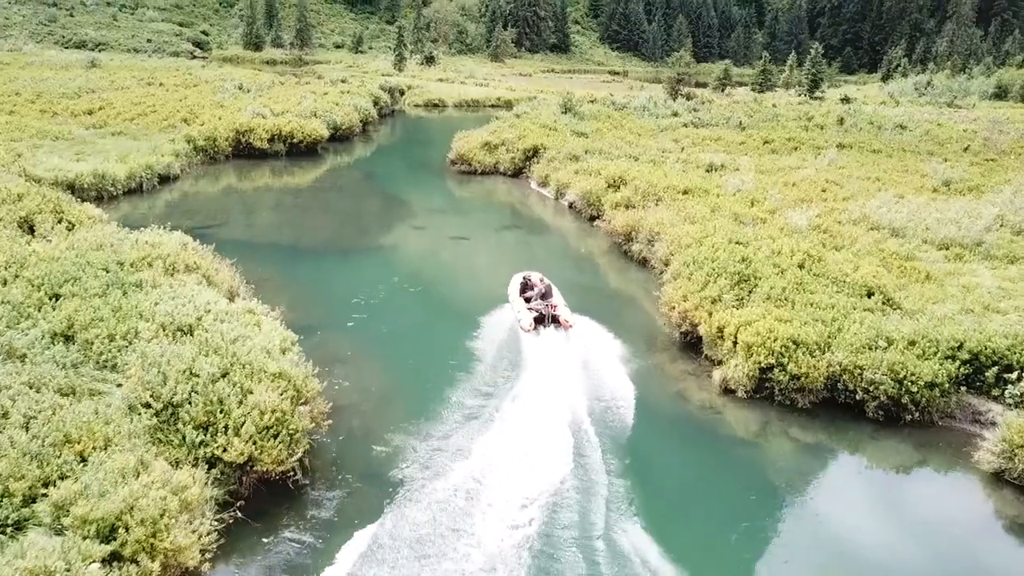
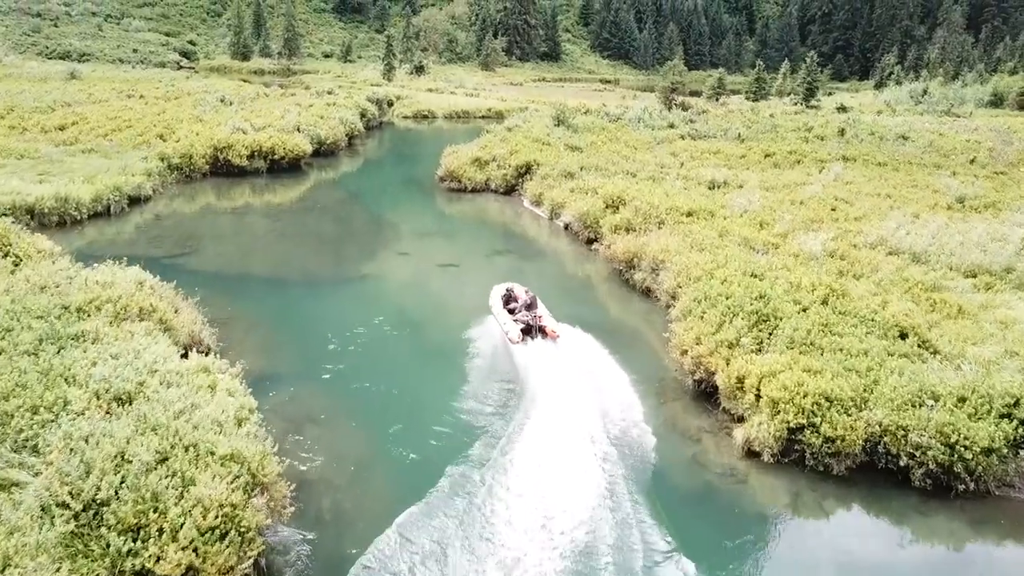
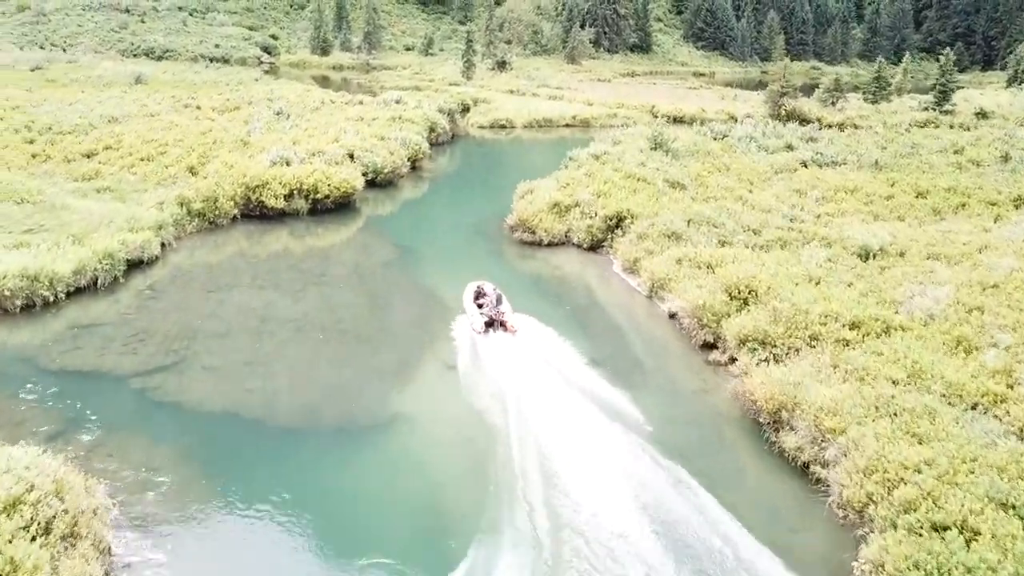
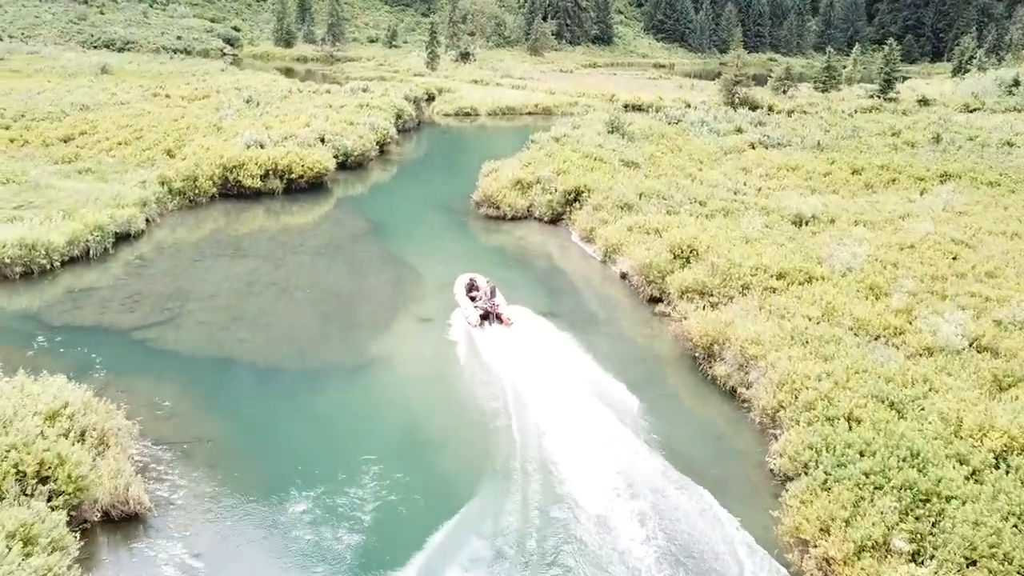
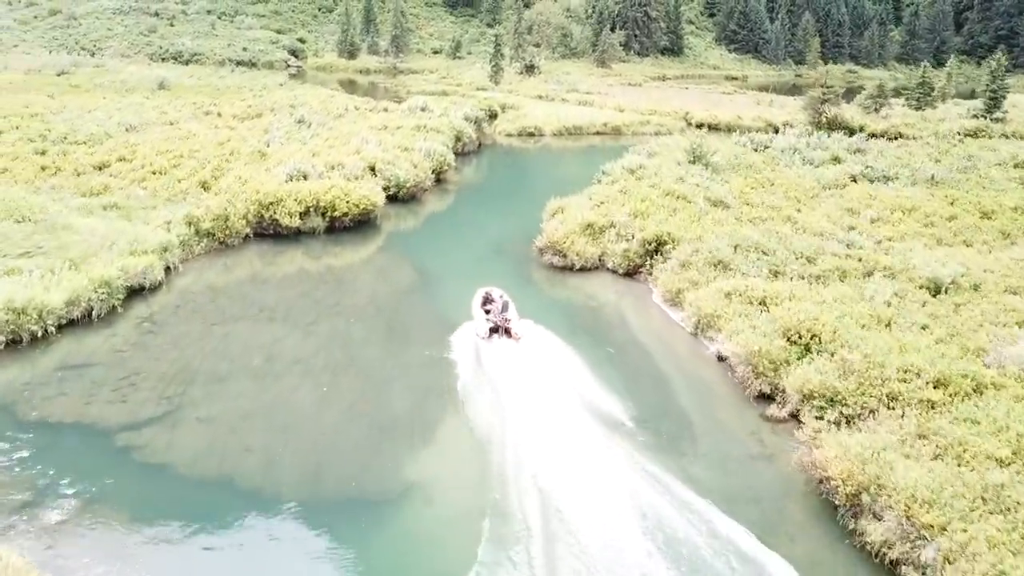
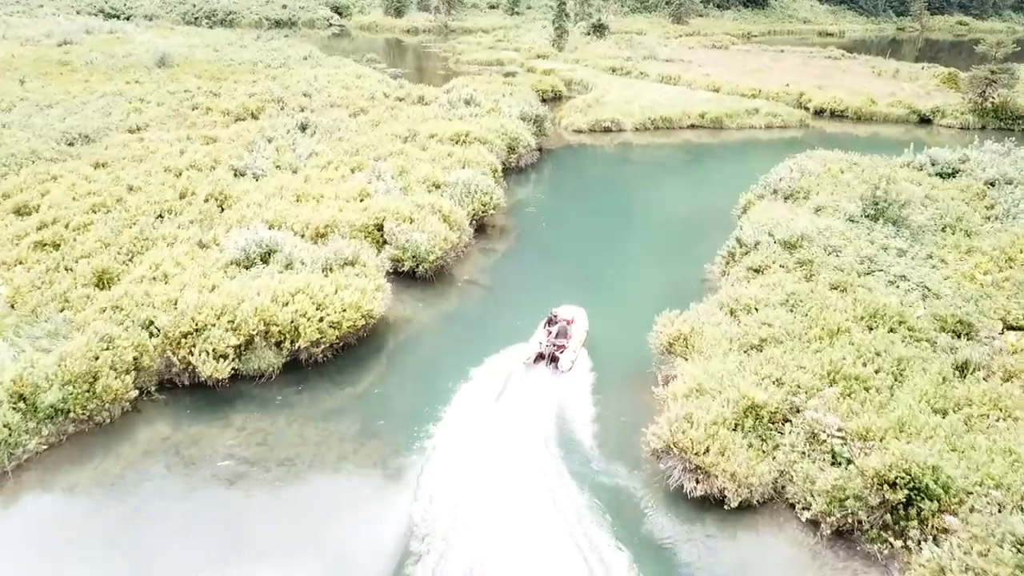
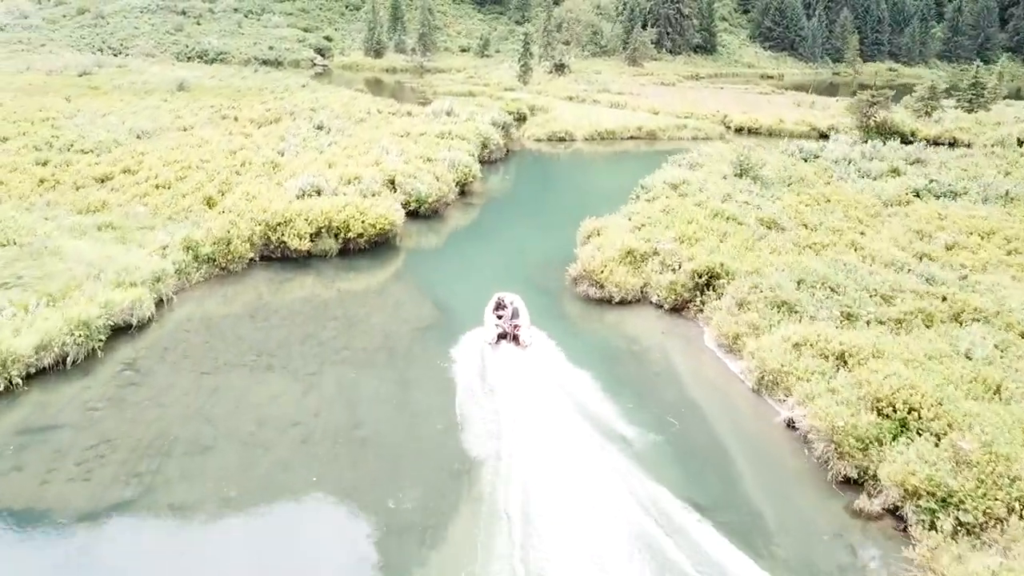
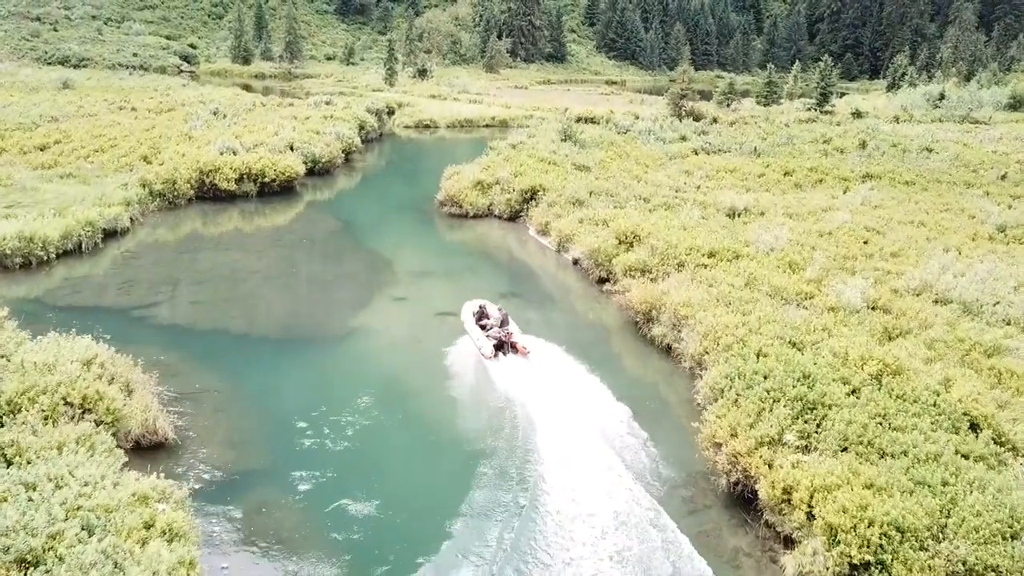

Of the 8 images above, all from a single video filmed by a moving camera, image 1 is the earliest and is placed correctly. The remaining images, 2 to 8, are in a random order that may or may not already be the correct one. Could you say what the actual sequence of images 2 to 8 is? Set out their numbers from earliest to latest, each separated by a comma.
2, 8, 4, 3, 5, 7, 6
